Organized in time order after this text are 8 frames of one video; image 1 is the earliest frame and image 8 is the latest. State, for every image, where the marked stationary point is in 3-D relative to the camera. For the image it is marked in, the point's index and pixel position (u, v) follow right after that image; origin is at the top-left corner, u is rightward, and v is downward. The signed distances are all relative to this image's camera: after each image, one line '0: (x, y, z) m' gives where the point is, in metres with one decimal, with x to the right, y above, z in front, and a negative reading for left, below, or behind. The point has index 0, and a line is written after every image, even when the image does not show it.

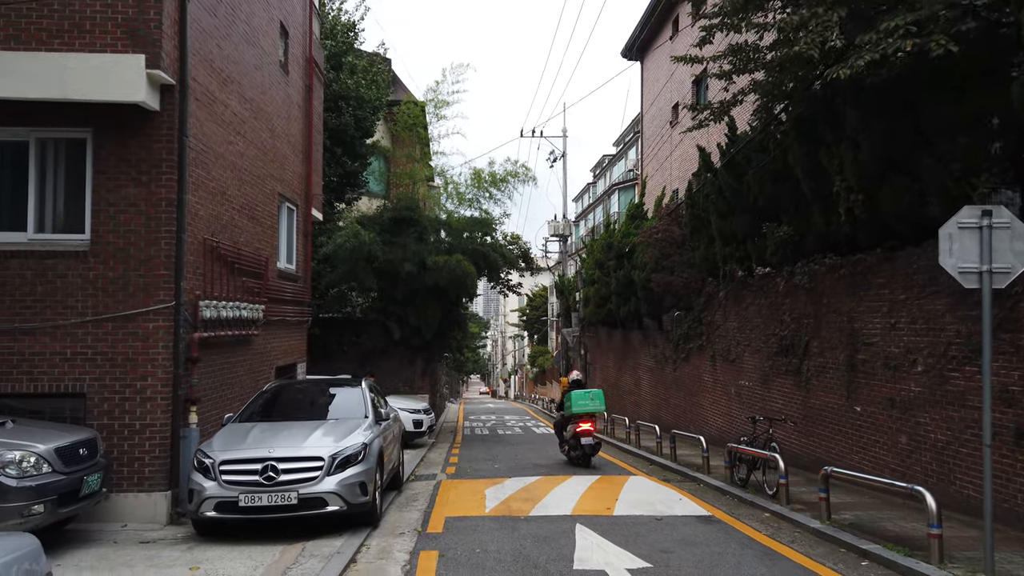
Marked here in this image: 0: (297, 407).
0: (-2.2, -1.2, +8.3) m
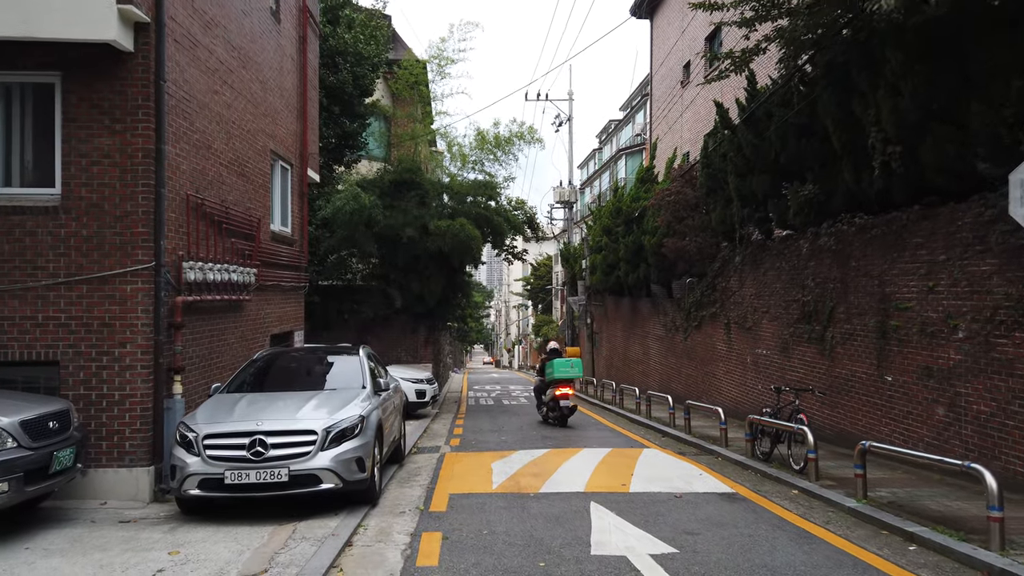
0: (-2.1, -0.9, +7.7) m
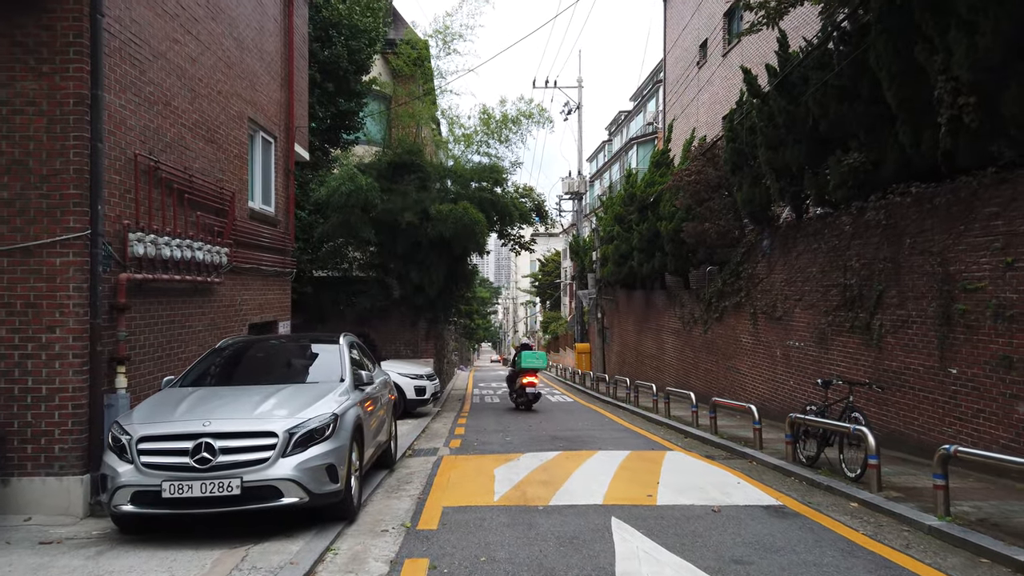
0: (-2.1, -0.7, +6.6) m
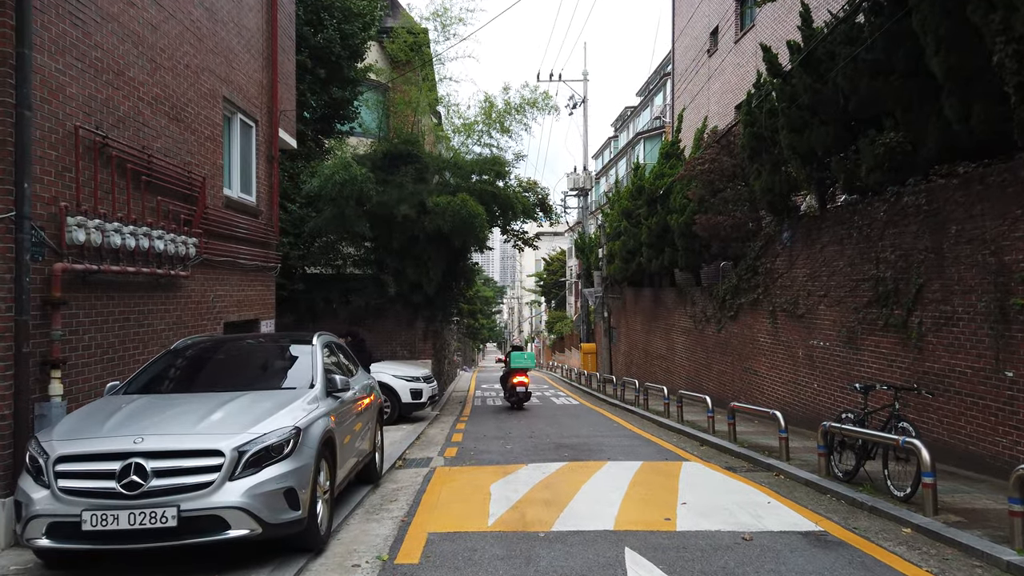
0: (-2.1, -0.6, +5.8) m
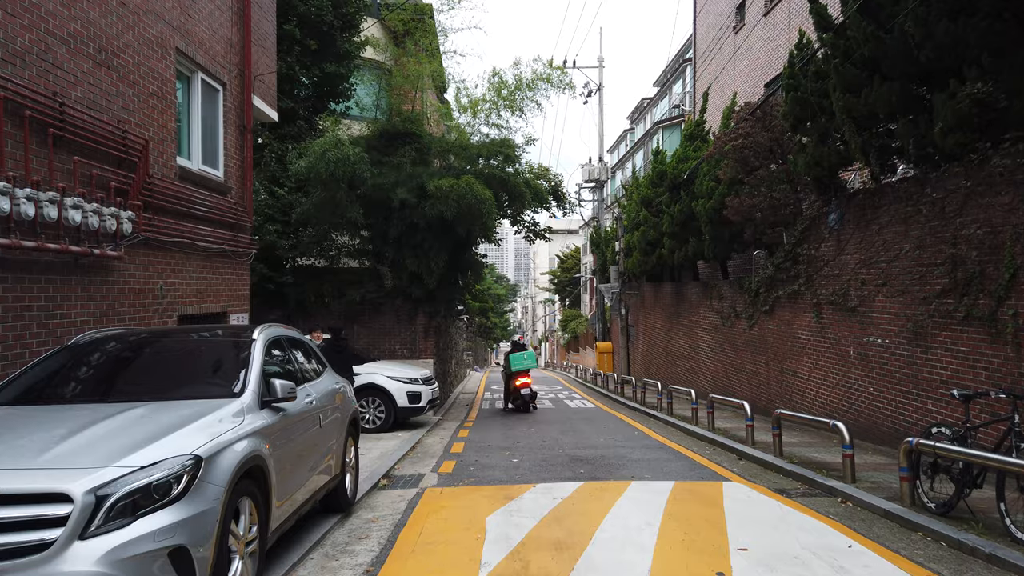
0: (-2.1, -0.5, +4.5) m
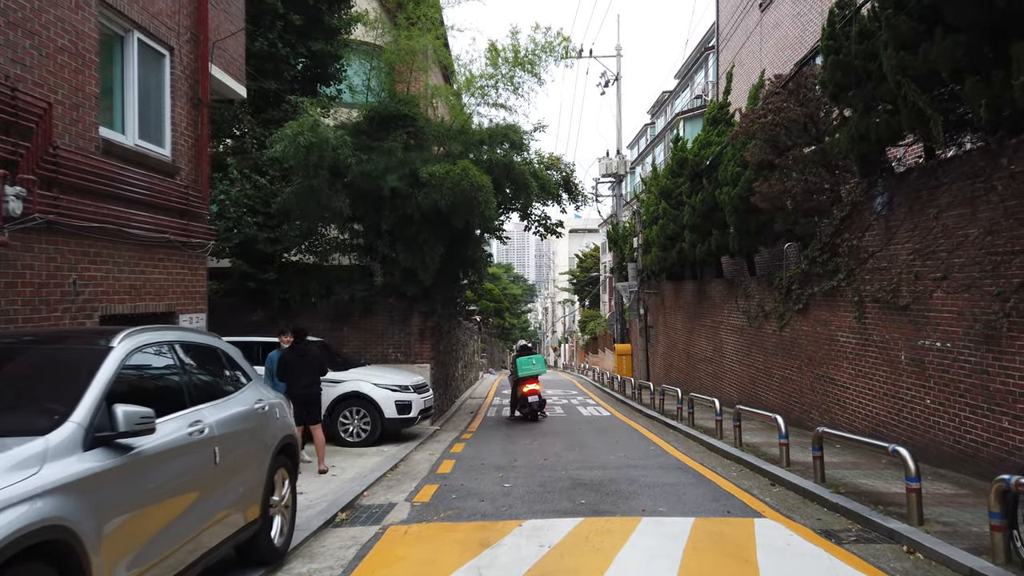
0: (-2.3, -0.4, +3.3) m
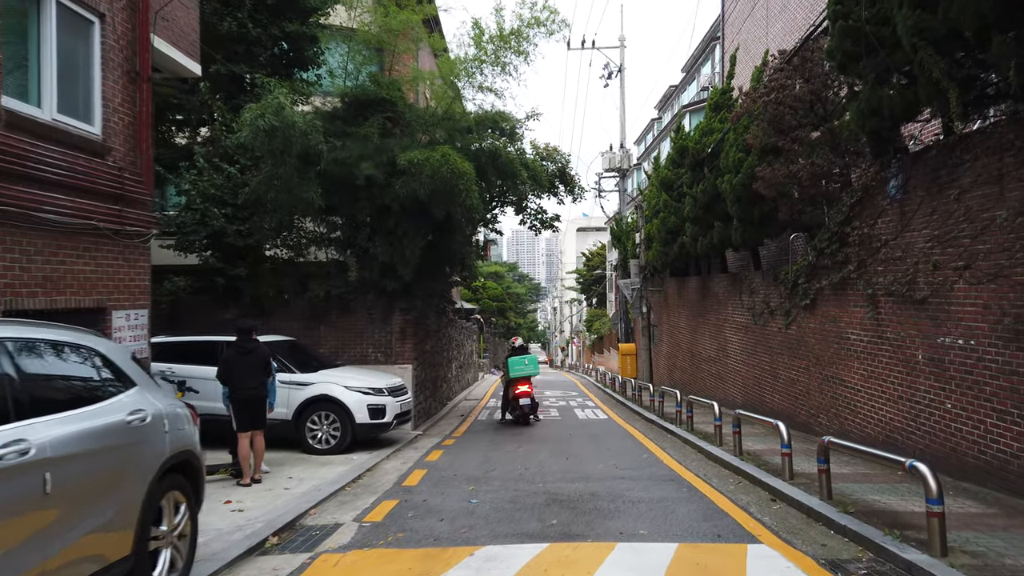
0: (-2.6, -0.4, +2.6) m
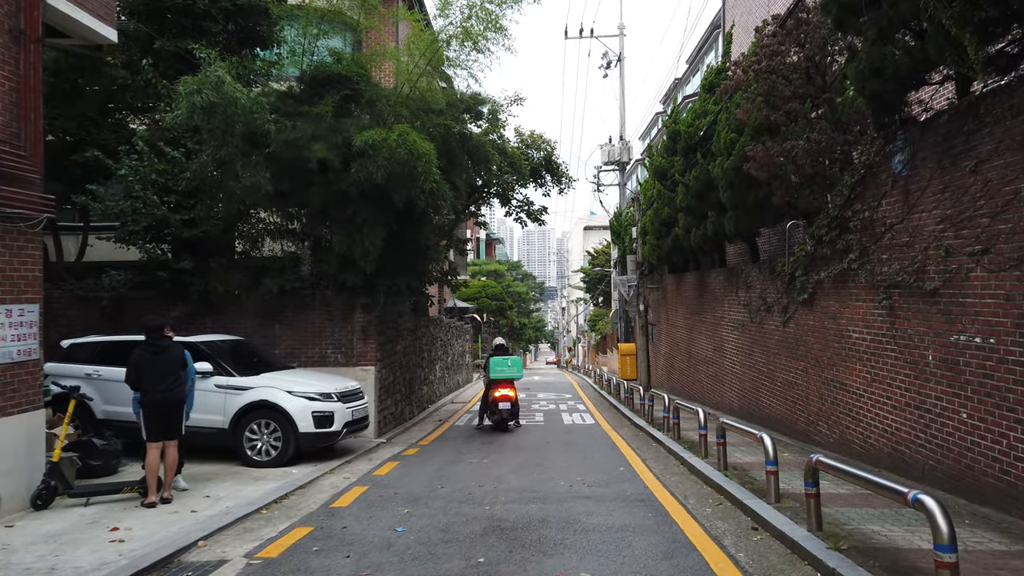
0: (-3.2, -0.3, +1.6) m
